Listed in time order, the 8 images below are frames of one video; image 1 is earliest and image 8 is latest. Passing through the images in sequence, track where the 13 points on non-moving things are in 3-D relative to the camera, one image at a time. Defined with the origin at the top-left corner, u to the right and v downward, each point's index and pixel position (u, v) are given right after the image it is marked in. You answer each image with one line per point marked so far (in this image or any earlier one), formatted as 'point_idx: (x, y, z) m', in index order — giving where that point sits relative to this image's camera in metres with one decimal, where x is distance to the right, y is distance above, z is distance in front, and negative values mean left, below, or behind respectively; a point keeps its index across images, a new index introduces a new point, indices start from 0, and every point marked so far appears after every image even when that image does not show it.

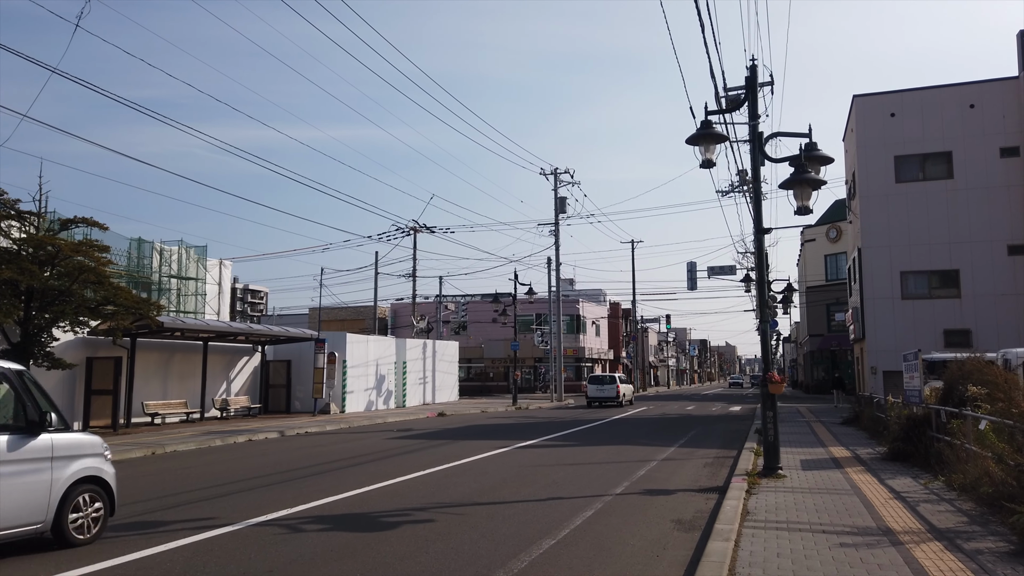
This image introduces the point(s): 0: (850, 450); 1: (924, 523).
0: (+7.5, -3.6, +16.5) m
1: (+4.6, -2.6, +8.3) m
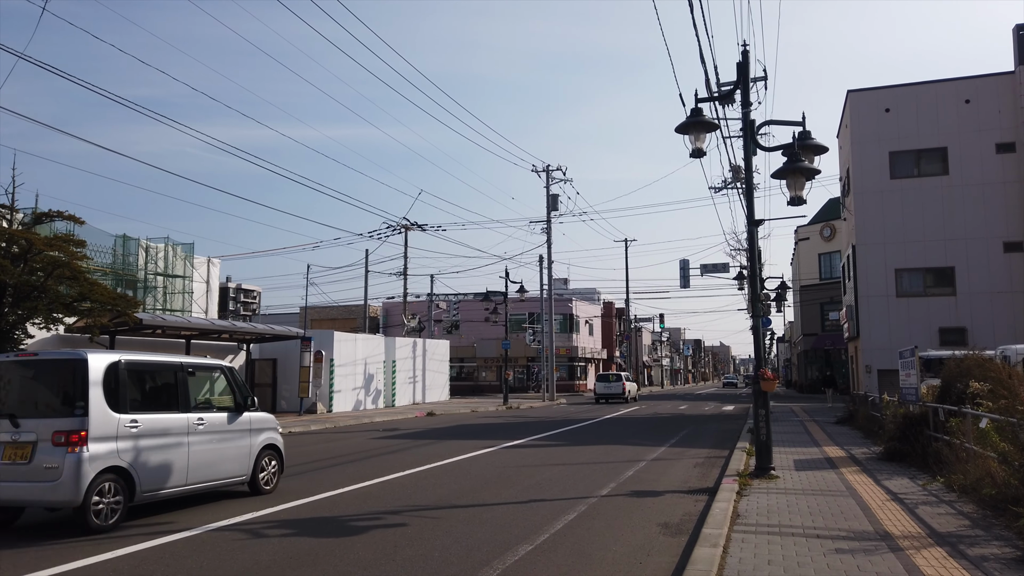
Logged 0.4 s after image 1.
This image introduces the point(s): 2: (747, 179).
0: (+7.2, -3.5, +16.1) m
1: (+4.3, -2.5, +7.8) m
2: (+4.1, +1.9, +13.0) m
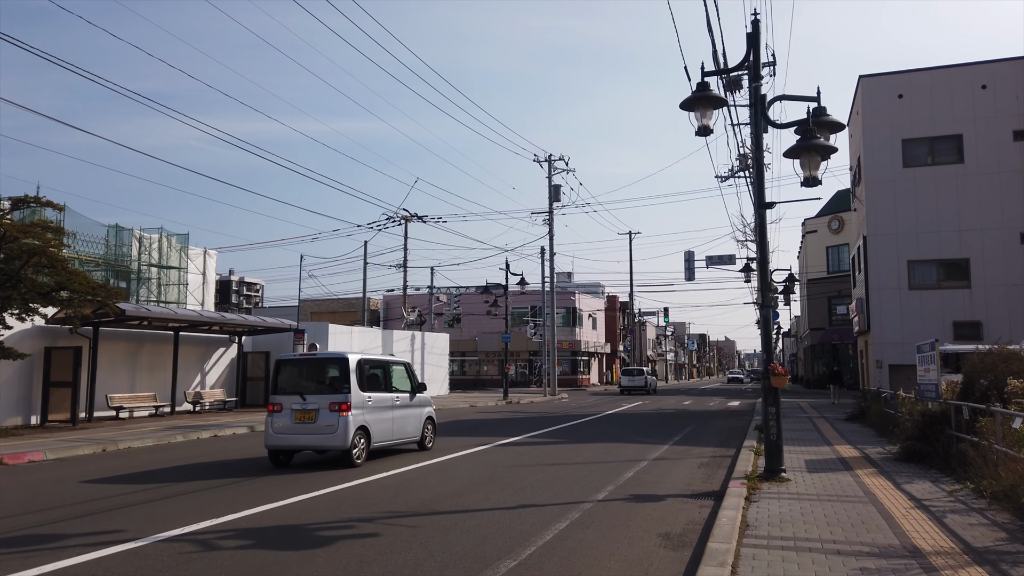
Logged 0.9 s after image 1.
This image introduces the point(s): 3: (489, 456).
0: (+7.1, -3.3, +15.2) m
1: (+4.2, -2.4, +6.9) m
2: (+4.0, +2.1, +12.1) m
3: (-0.4, -3.2, +14.1) m
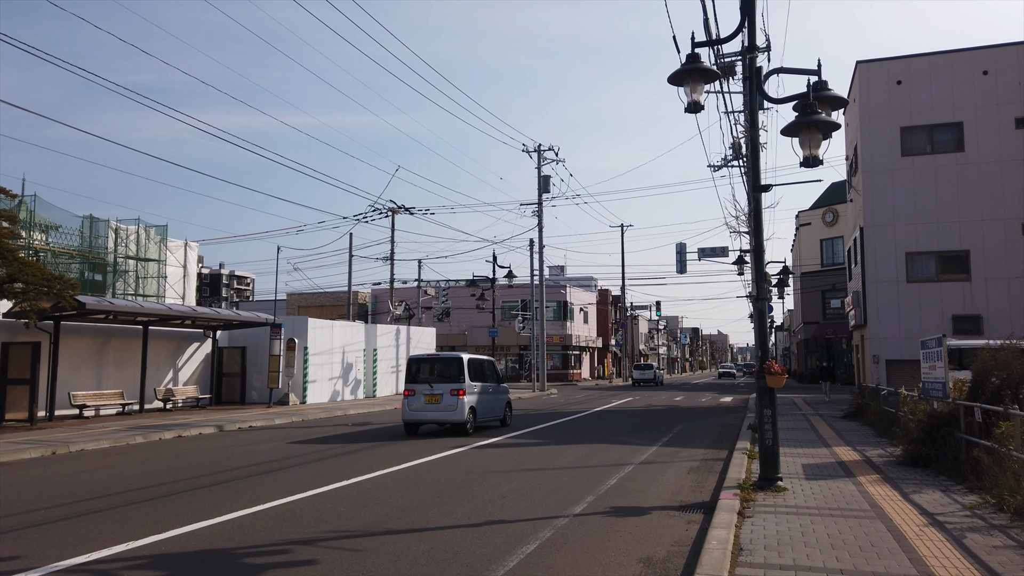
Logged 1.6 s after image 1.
0: (+6.6, -3.1, +14.3) m
1: (+3.8, -2.3, +6.0) m
2: (+3.6, +2.2, +11.1) m
3: (-0.9, -3.0, +13.2) m
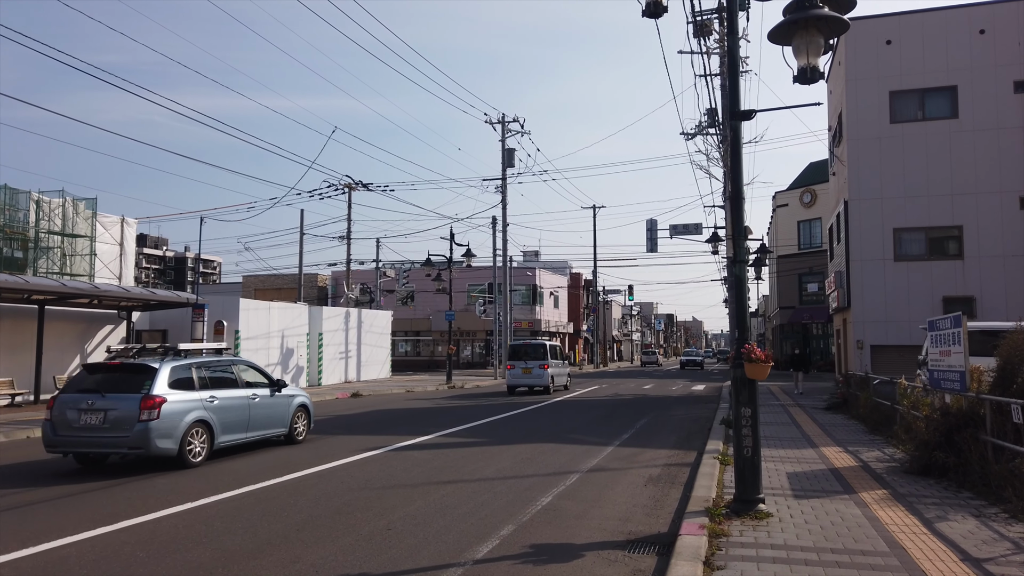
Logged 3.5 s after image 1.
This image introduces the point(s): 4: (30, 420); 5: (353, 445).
0: (+5.4, -2.6, +11.9) m
1: (+2.9, -1.9, +3.5) m
2: (+2.5, +2.7, +8.5) m
3: (-2.0, -2.5, +10.5) m
4: (-10.9, -3.0, +16.8) m
5: (-2.9, -2.9, +13.7) m
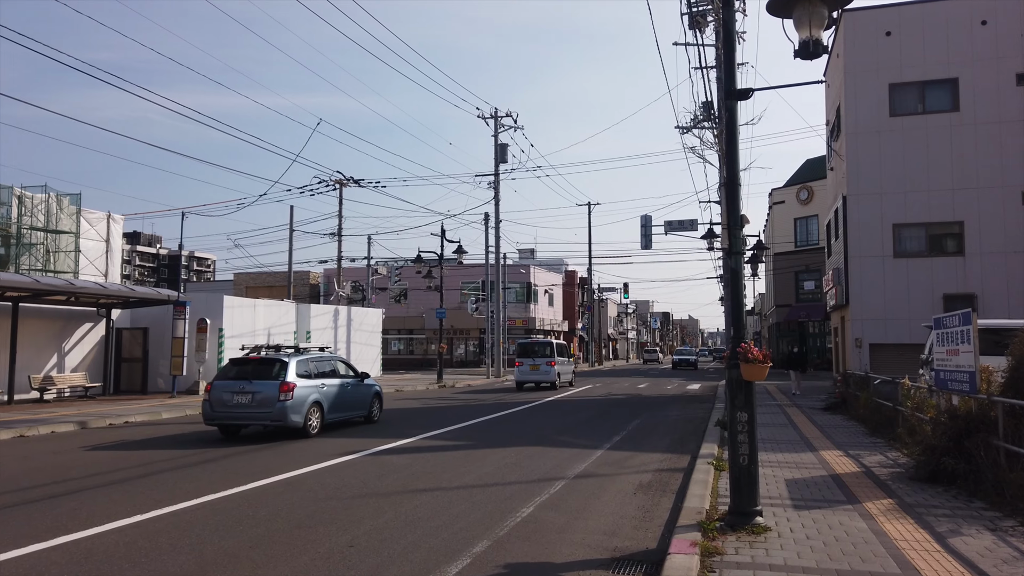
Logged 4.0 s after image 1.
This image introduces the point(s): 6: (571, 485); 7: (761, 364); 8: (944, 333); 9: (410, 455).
0: (+5.2, -2.6, +11.3) m
1: (+2.7, -1.9, +2.9) m
2: (+2.3, +2.7, +7.9) m
3: (-2.3, -2.5, +9.9) m
4: (-11.2, -2.9, +16.2) m
5: (-3.2, -2.8, +13.0) m
6: (+0.8, -2.6, +9.6) m
7: (+2.3, -0.7, +6.8) m
8: (+6.1, -0.6, +10.6) m
9: (-1.6, -2.6, +11.7) m
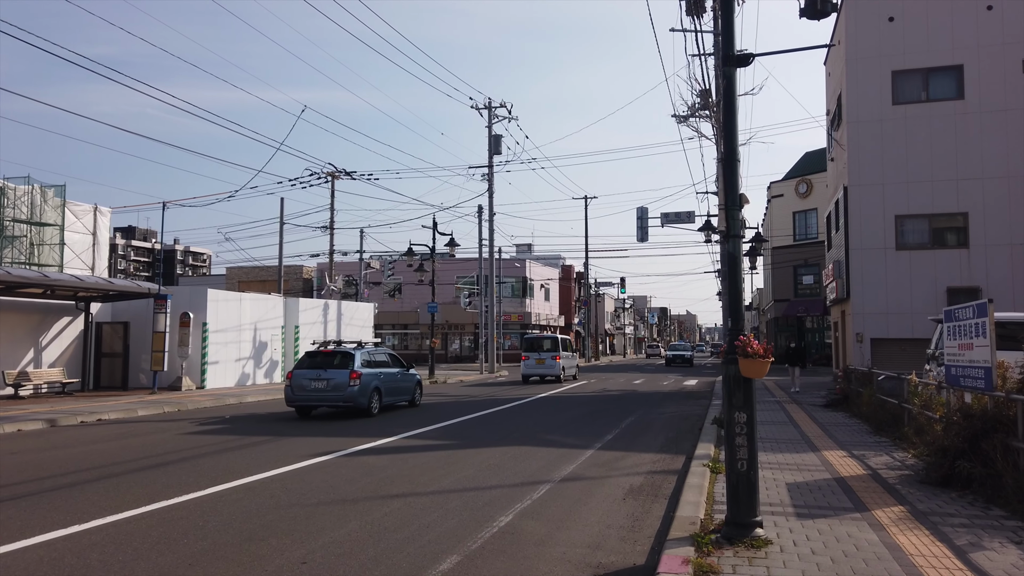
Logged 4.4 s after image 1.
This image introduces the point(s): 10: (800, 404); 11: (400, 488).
0: (+4.9, -2.4, +10.6) m
1: (+2.4, -1.8, +2.2) m
2: (+2.0, +2.9, +7.2) m
3: (-2.5, -2.3, +9.2) m
4: (-11.4, -2.7, +15.5) m
5: (-3.4, -2.7, +12.3) m
6: (+0.5, -2.4, +8.9) m
7: (+2.1, -0.6, +6.1) m
8: (+5.9, -0.5, +9.9) m
9: (-1.8, -2.5, +11.0) m
10: (+7.6, -3.1, +19.5) m
11: (-1.3, -2.3, +8.7) m
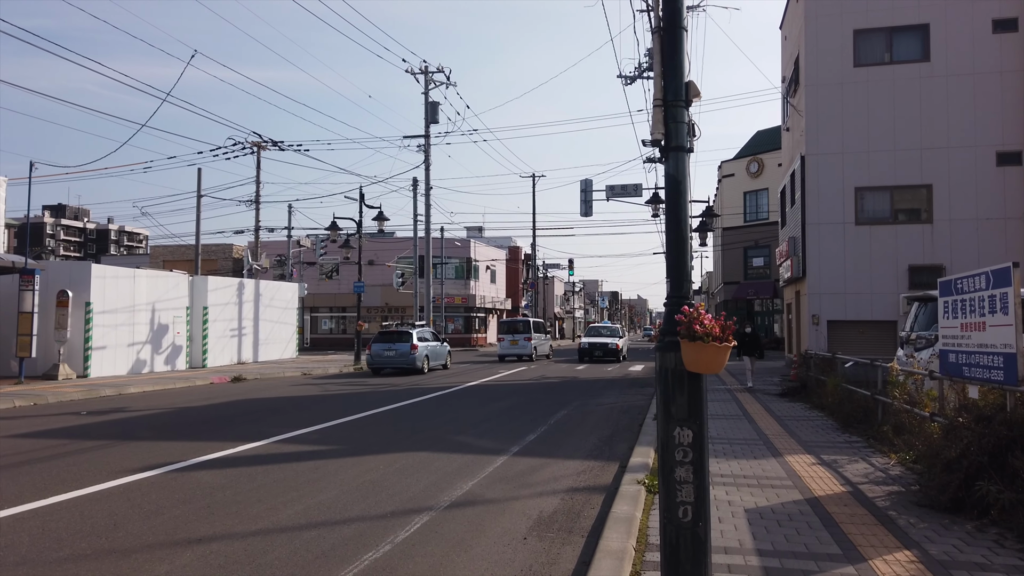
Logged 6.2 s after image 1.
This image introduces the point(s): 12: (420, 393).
0: (+3.6, -2.1, +8.5) m
1: (+1.7, -1.6, 0.0) m
2: (+1.0, +3.2, +4.8) m
3: (-3.7, -1.9, +6.7) m
4: (-13.0, -2.2, +12.3) m
5: (-4.8, -2.2, +9.7) m
6: (-0.7, -2.1, +6.5) m
7: (+1.1, -0.3, +3.8) m
8: (+4.6, -0.1, +7.8) m
9: (-3.1, -2.1, +8.5) m
10: (+5.7, -2.5, +17.5) m
11: (-2.5, -2.0, +6.2) m
12: (-2.4, -2.7, +18.7) m
